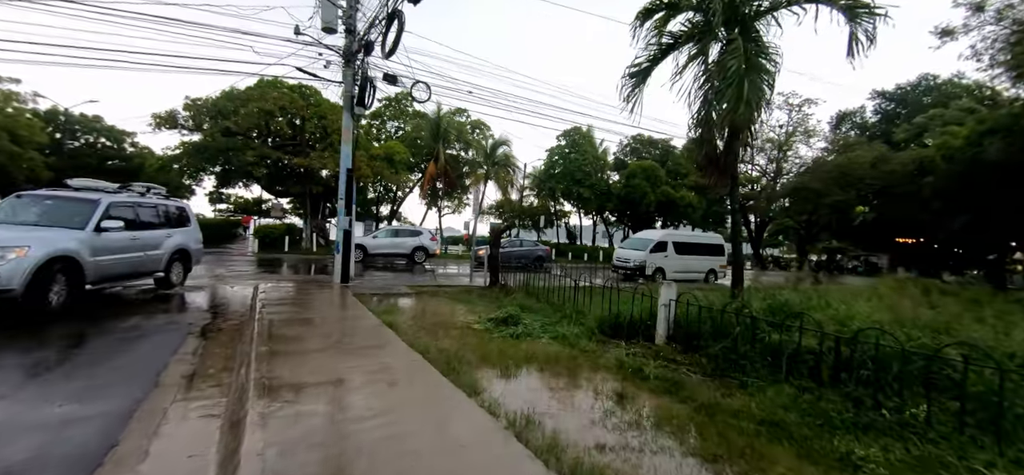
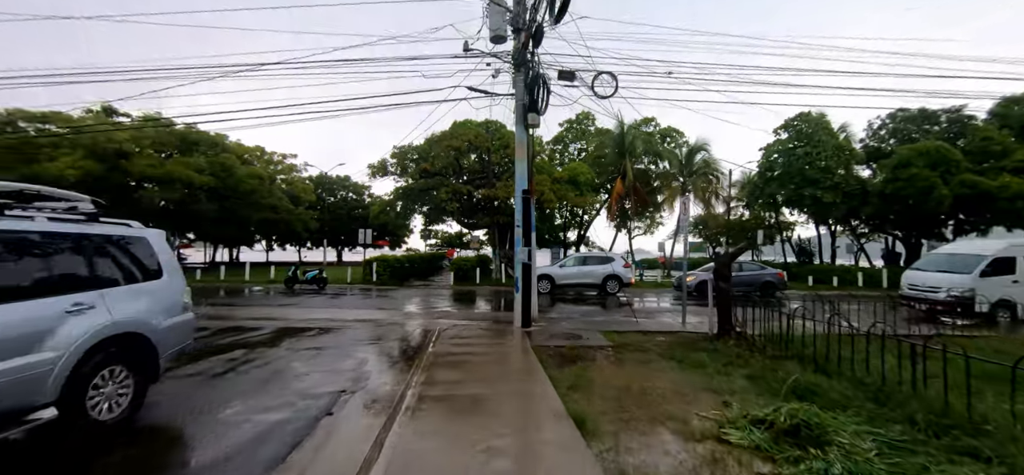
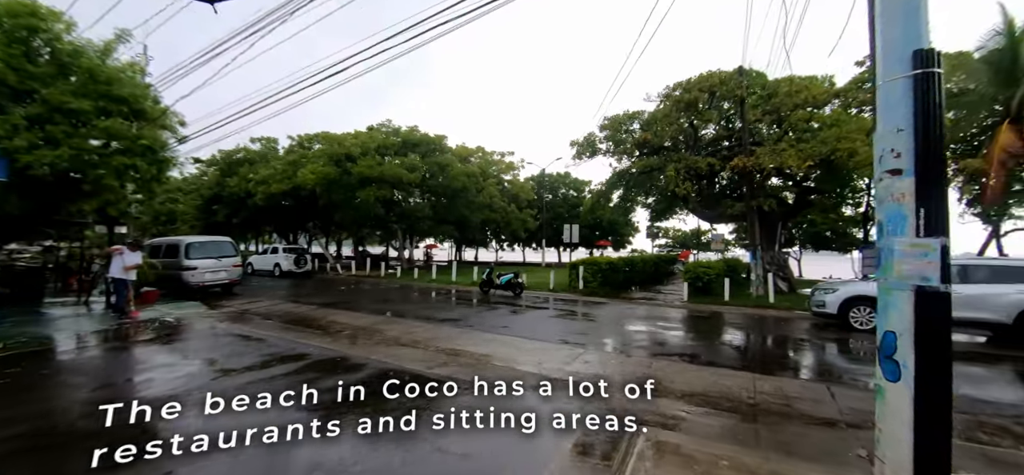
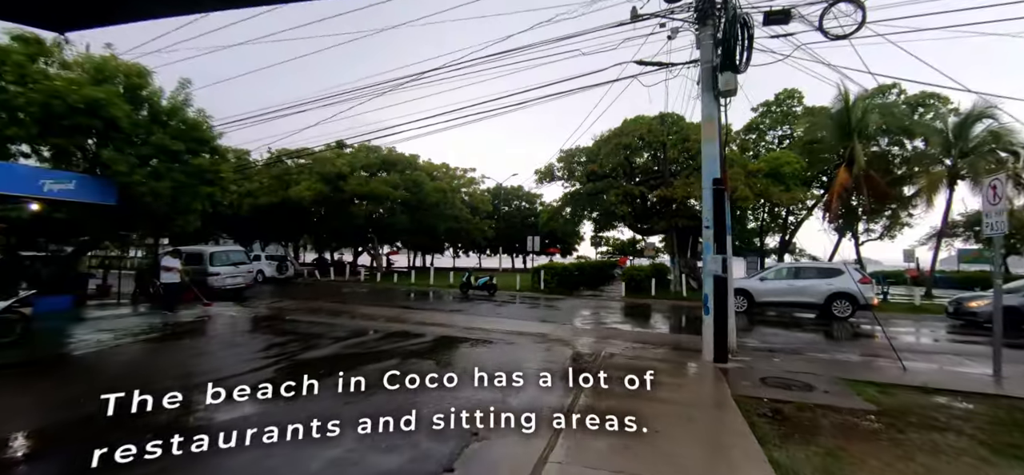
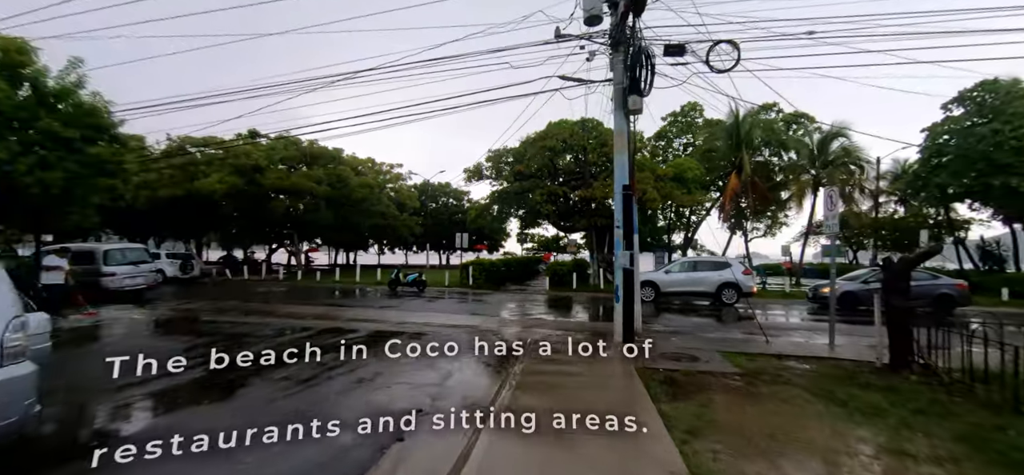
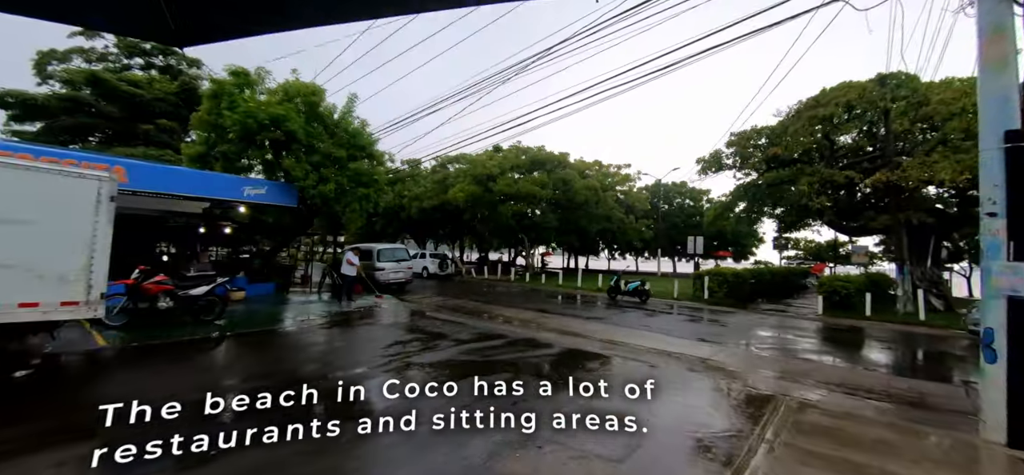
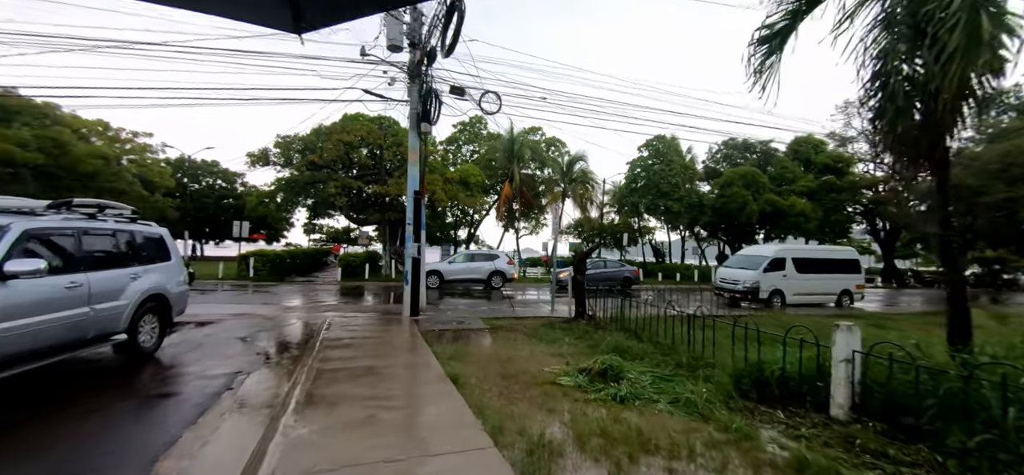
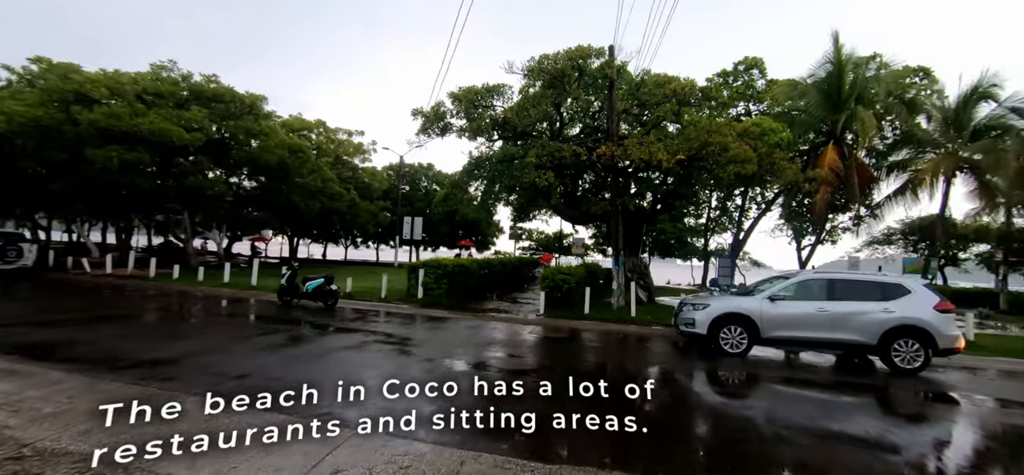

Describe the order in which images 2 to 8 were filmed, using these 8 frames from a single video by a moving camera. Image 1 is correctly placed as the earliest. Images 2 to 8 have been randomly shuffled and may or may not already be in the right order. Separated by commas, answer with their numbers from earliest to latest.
7, 2, 5, 4, 6, 3, 8
